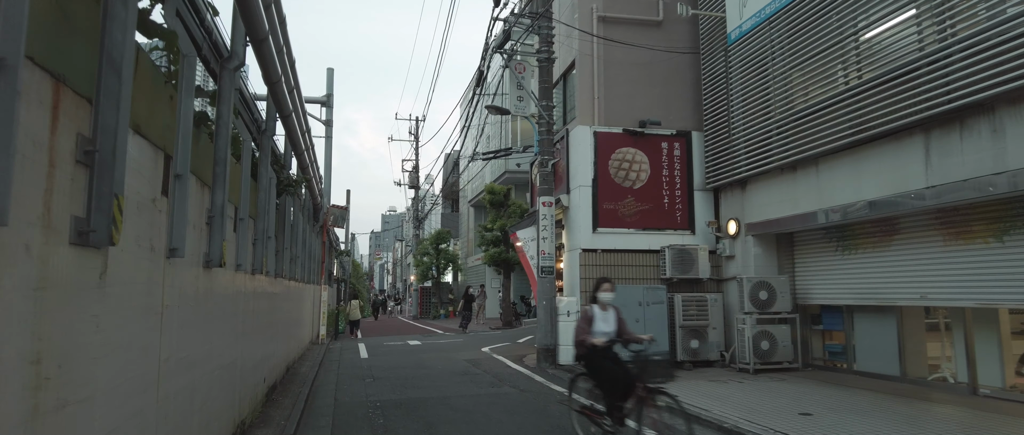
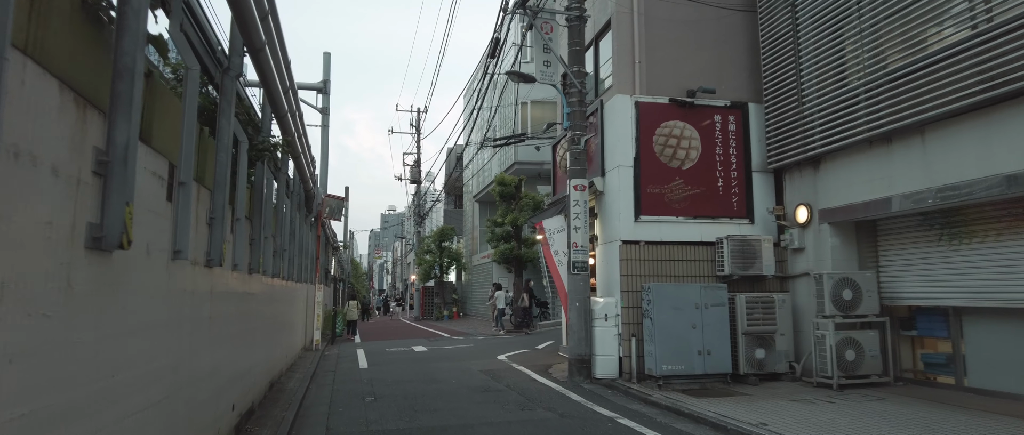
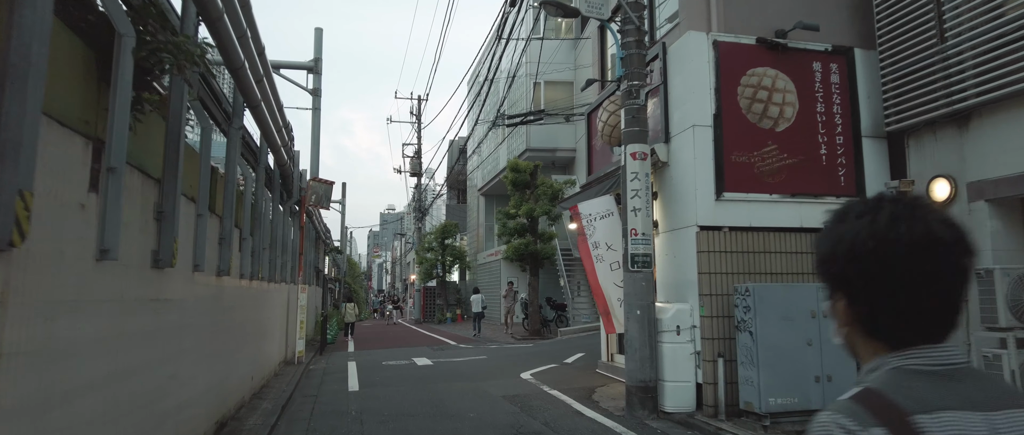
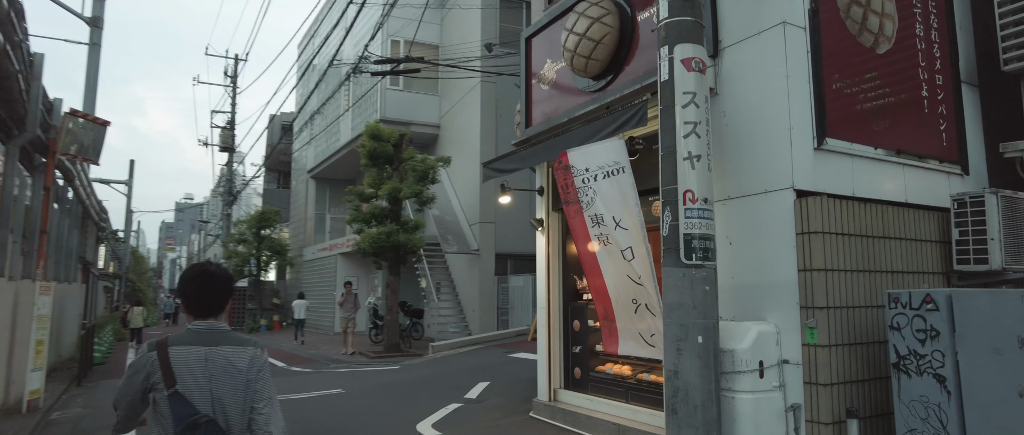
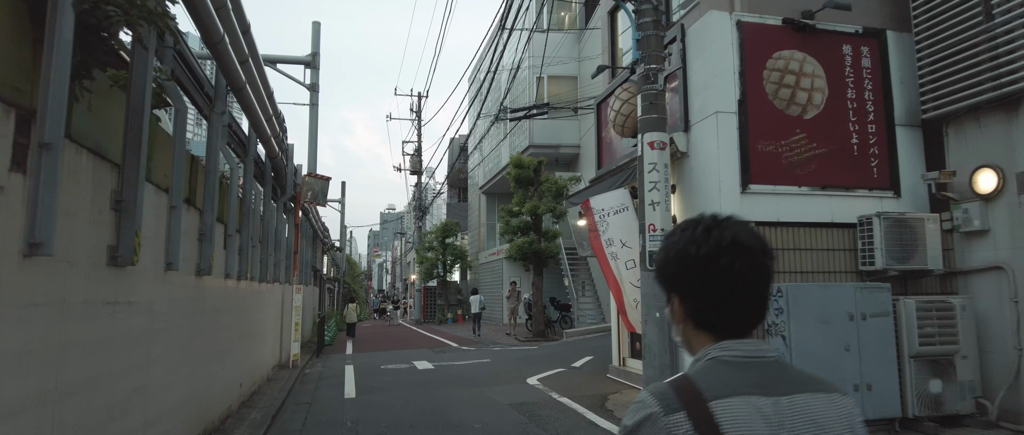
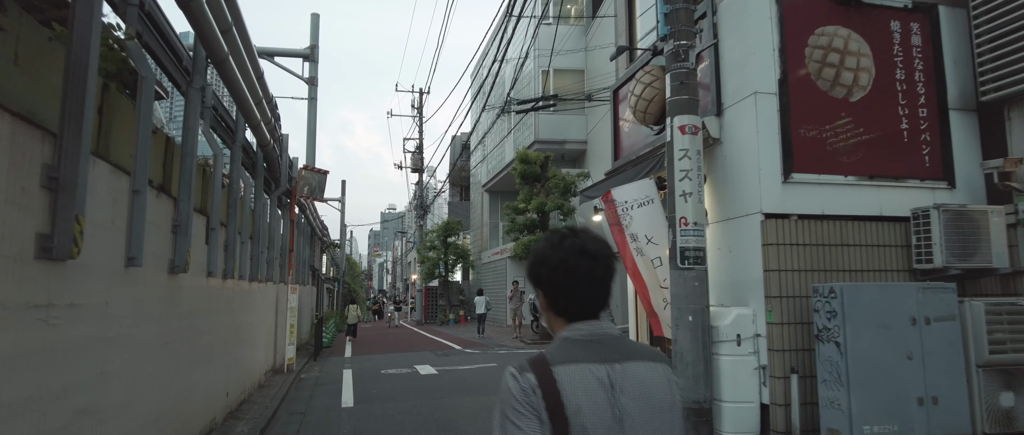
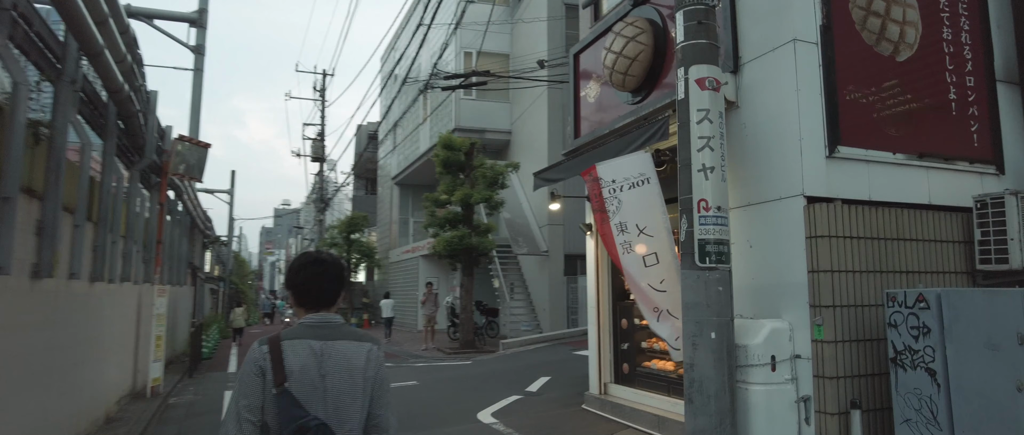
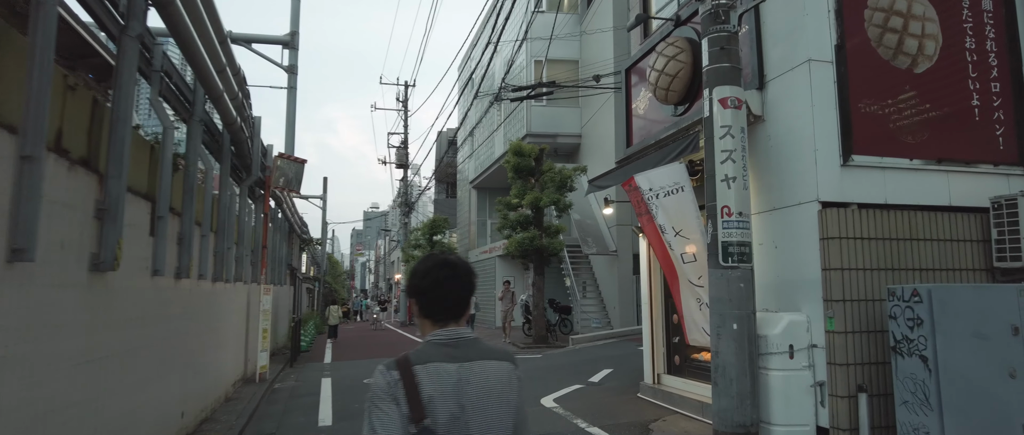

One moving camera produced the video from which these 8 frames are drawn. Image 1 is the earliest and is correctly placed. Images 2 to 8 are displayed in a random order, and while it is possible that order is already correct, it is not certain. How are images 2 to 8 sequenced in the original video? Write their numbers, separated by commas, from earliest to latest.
2, 3, 5, 6, 8, 7, 4
